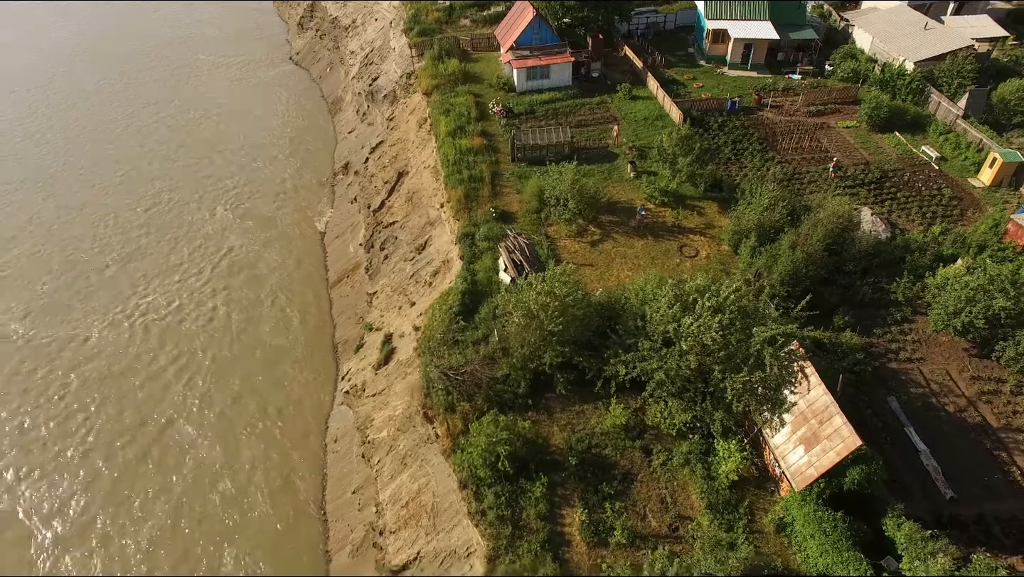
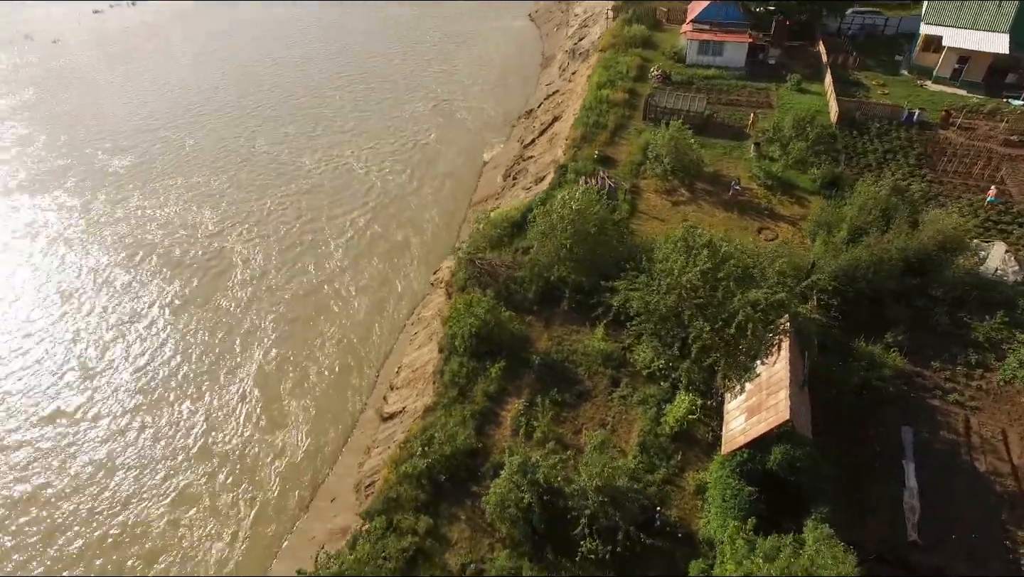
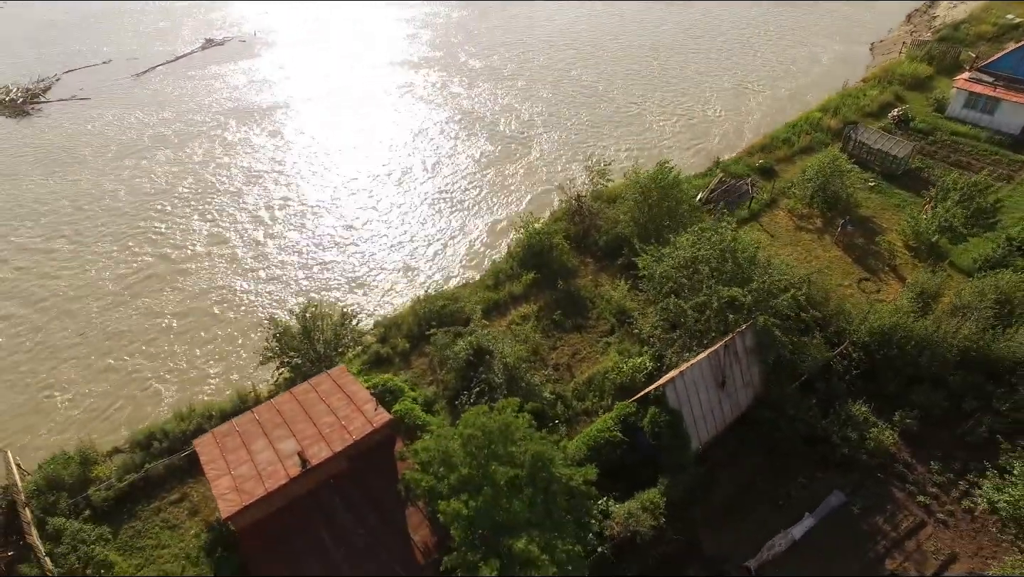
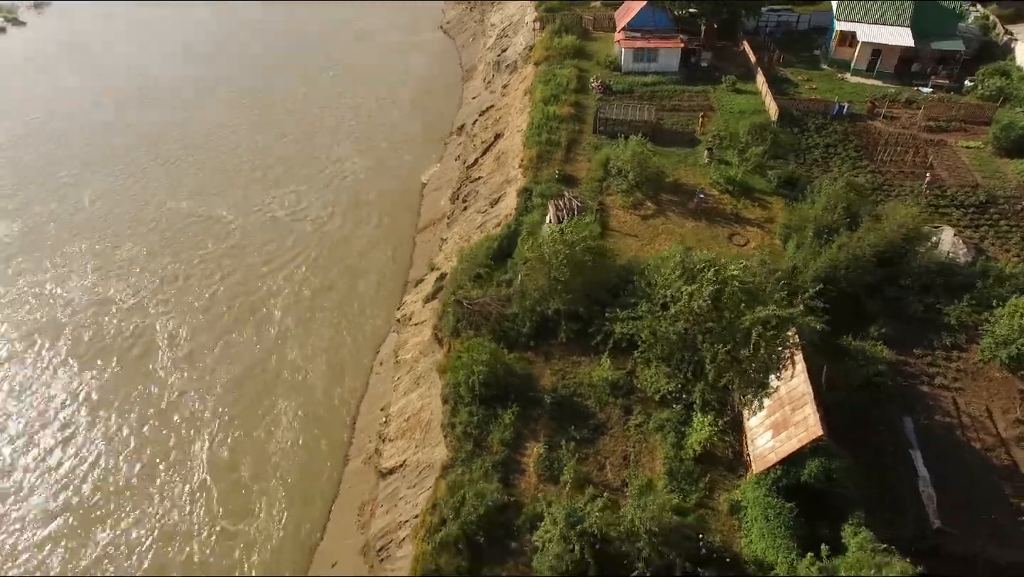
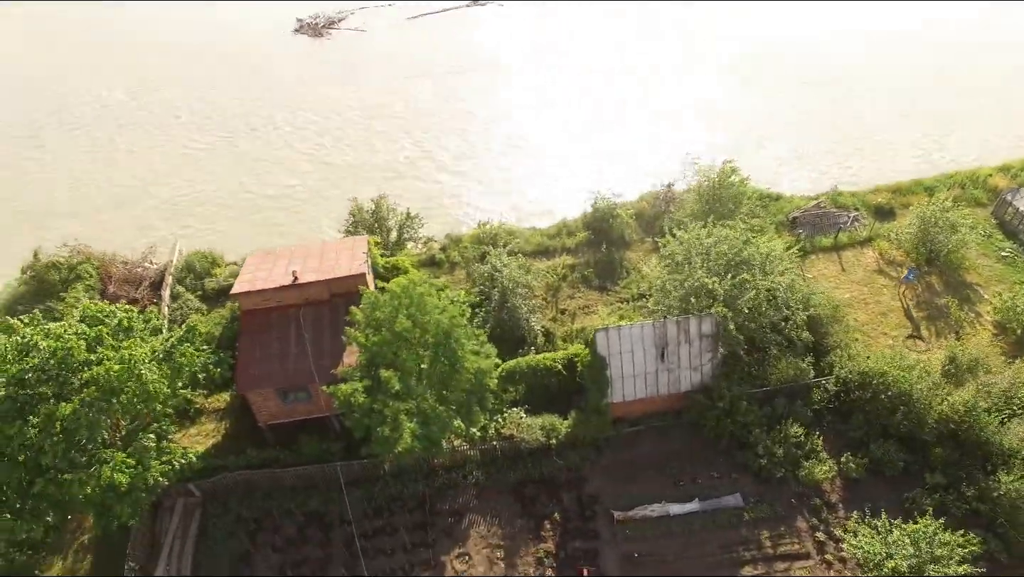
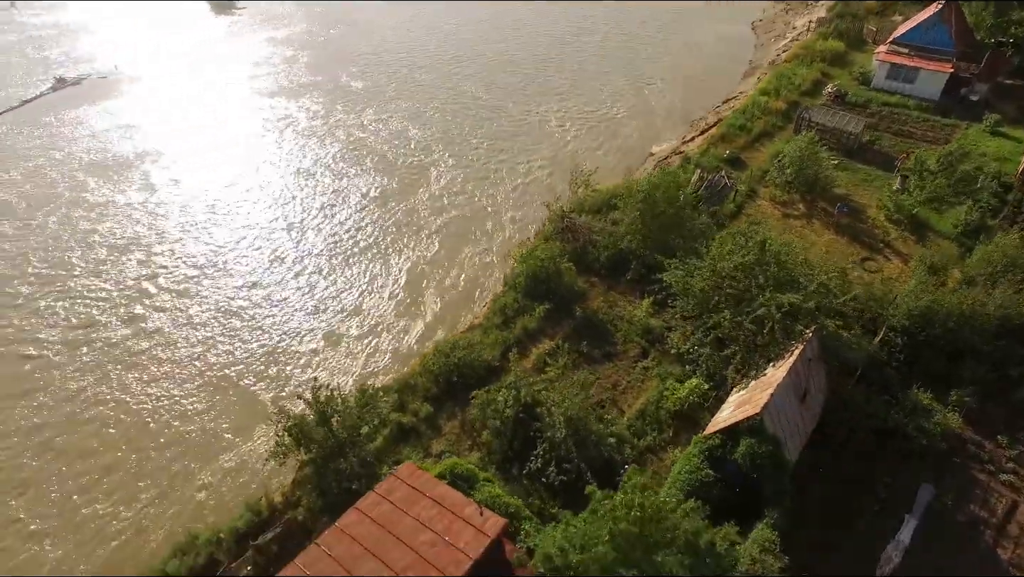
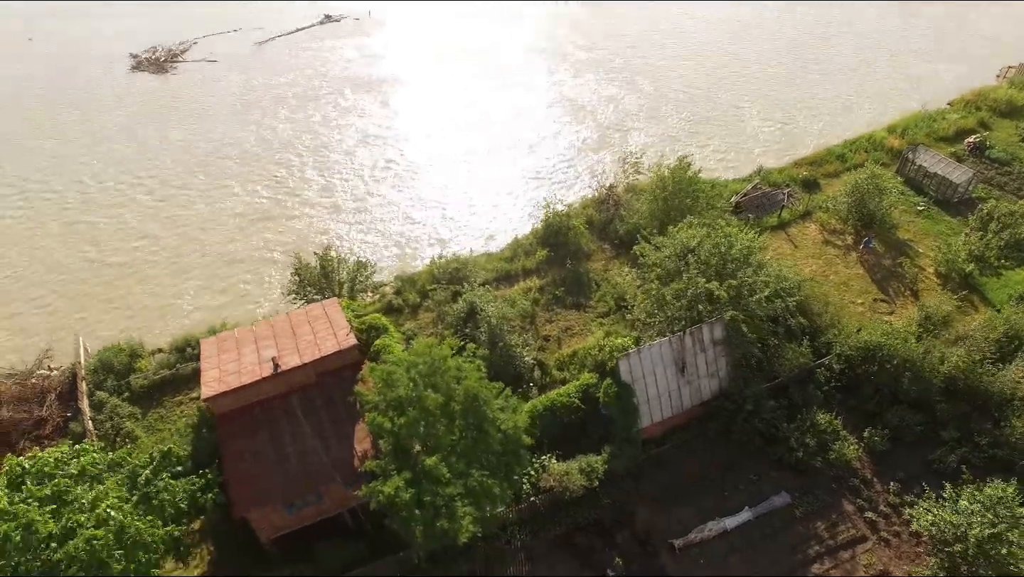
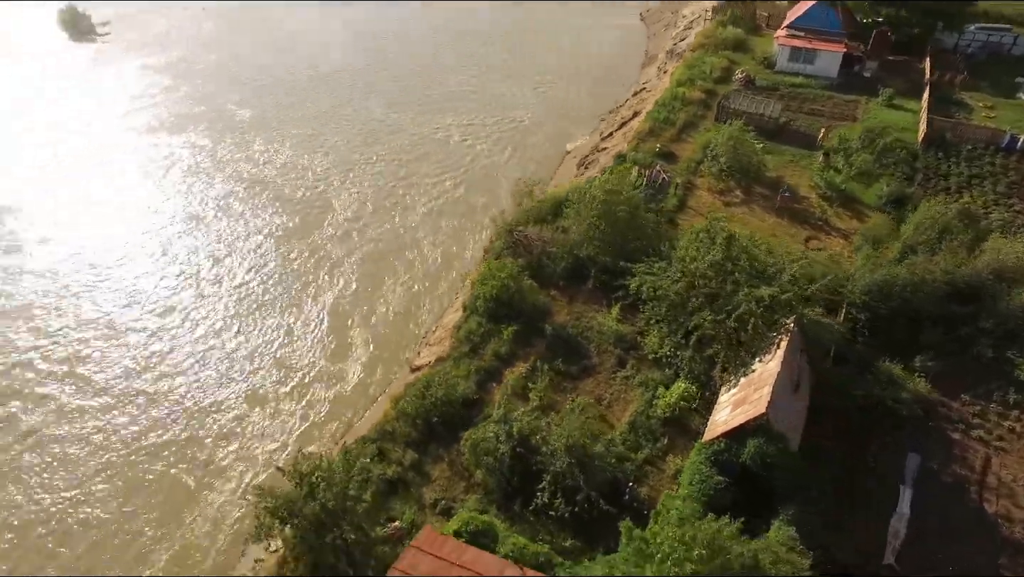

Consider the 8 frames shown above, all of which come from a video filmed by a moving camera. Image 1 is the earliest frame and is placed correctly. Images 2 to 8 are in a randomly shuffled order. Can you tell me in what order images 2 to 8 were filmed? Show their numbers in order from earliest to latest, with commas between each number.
4, 2, 8, 6, 3, 7, 5
